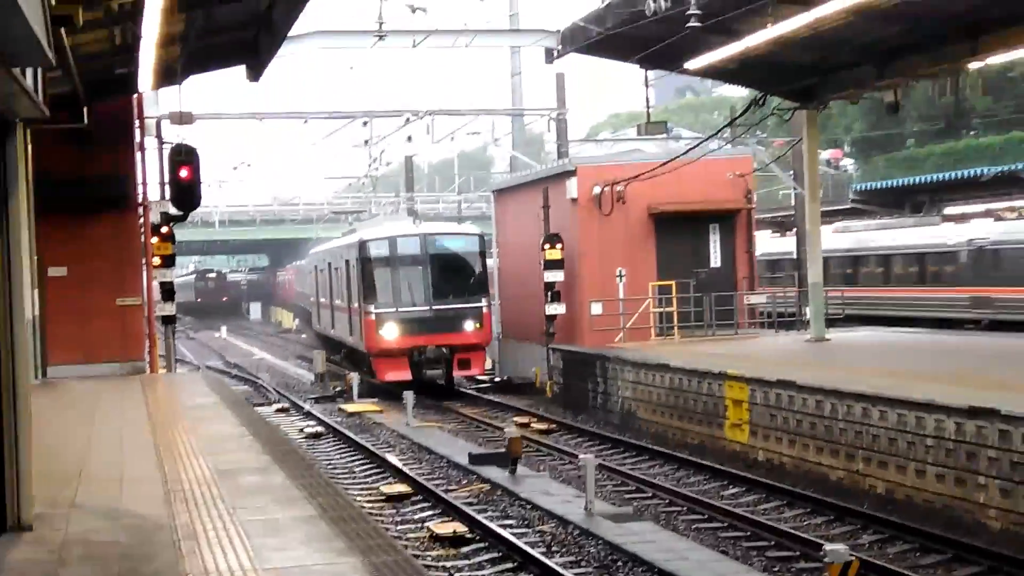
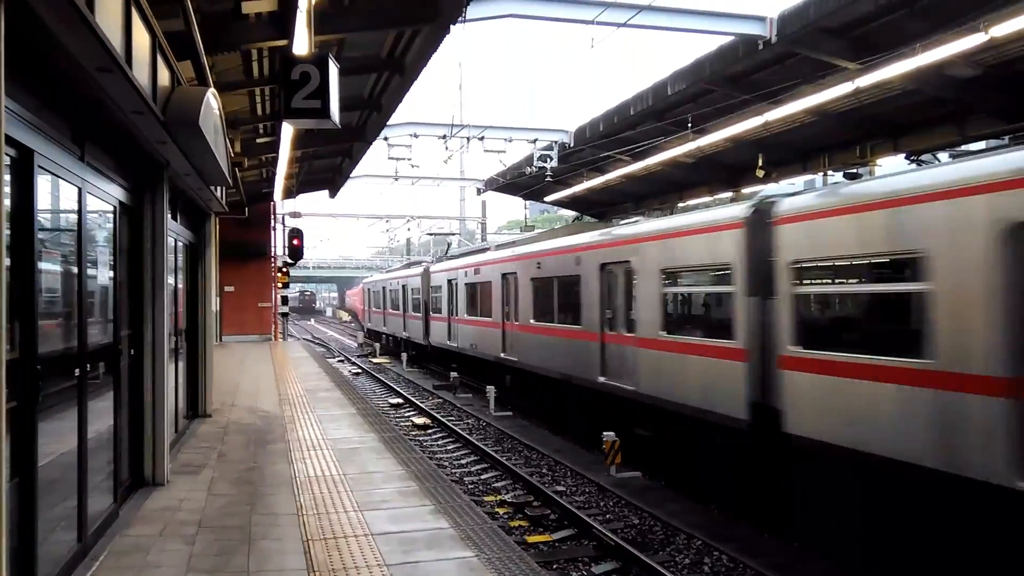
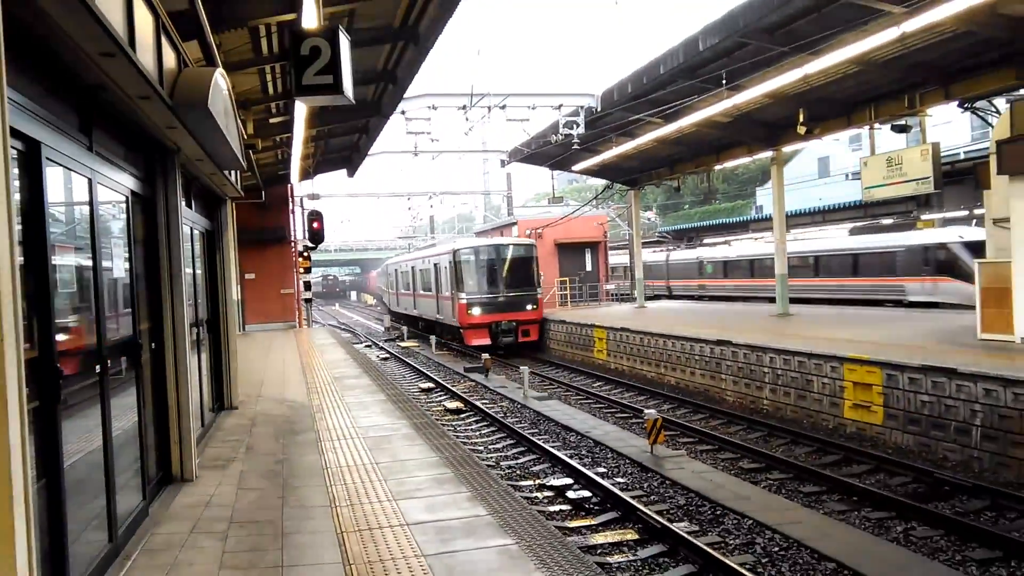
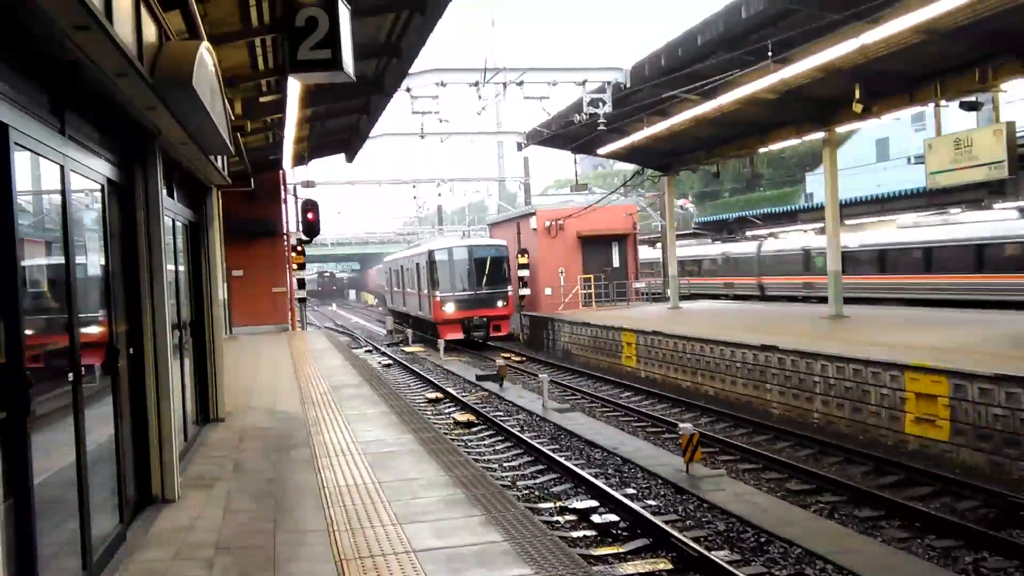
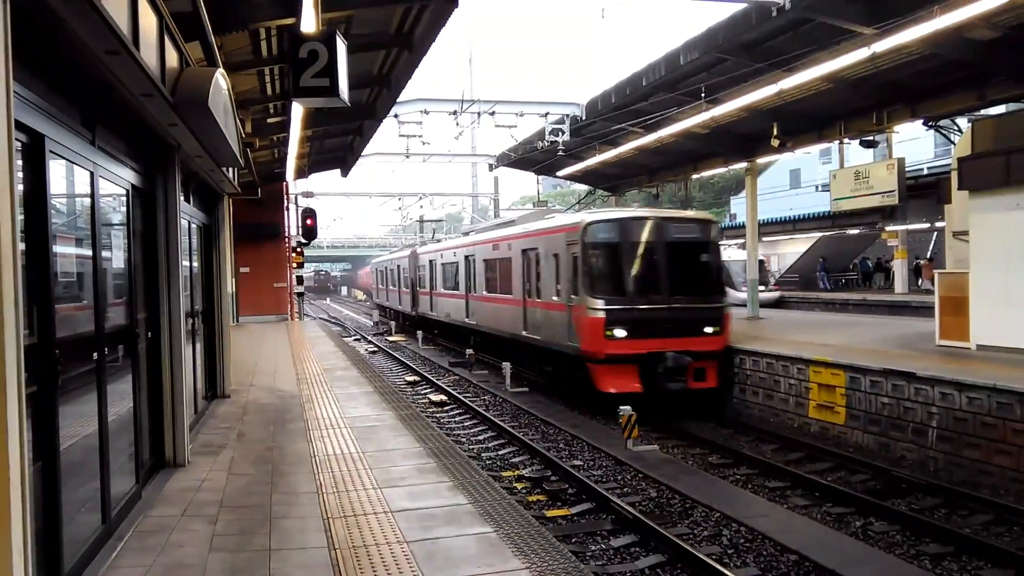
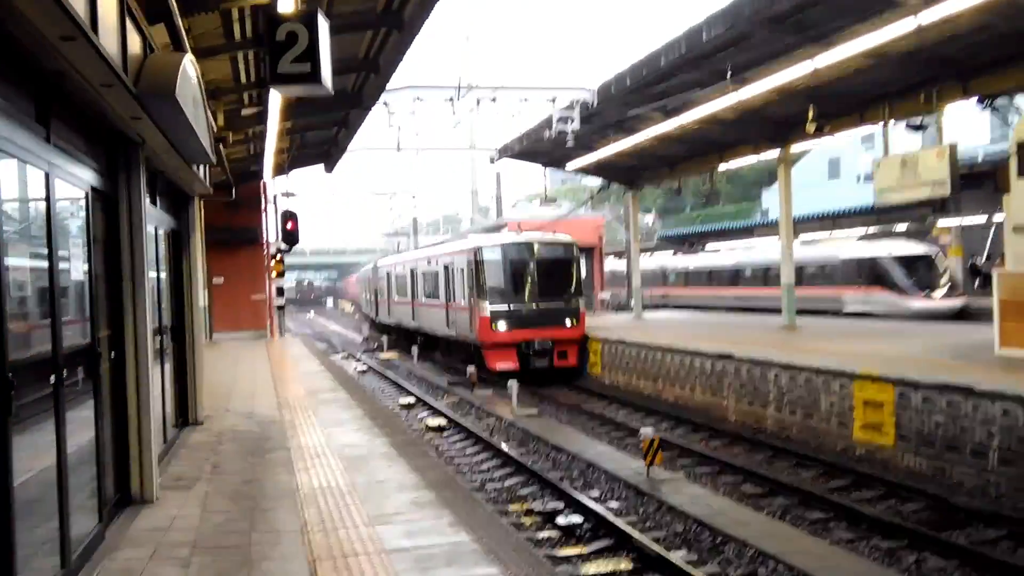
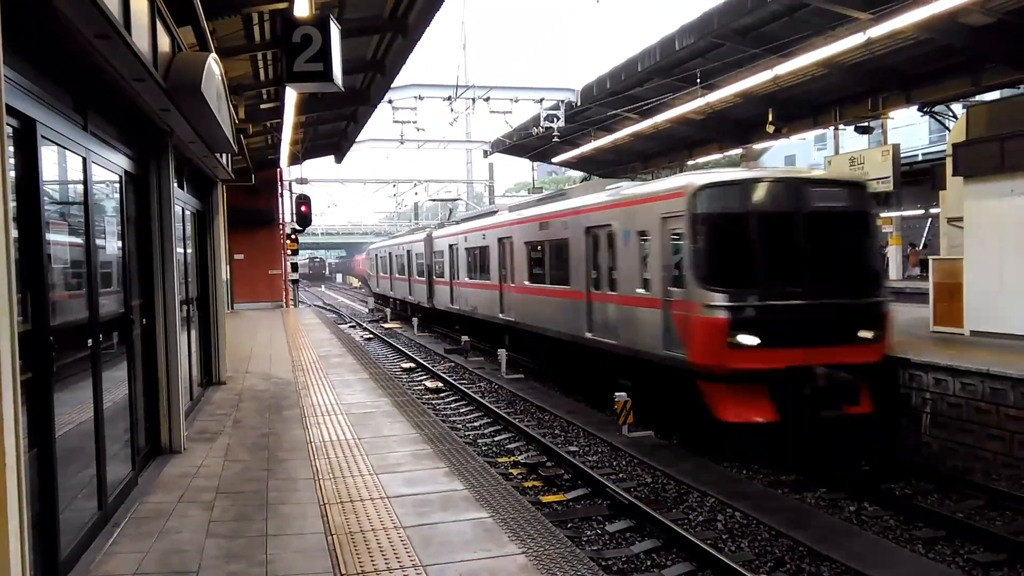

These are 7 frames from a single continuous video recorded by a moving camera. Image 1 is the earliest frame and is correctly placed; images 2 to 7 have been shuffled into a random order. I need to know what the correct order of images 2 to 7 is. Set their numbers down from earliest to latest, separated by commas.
4, 3, 6, 5, 7, 2
